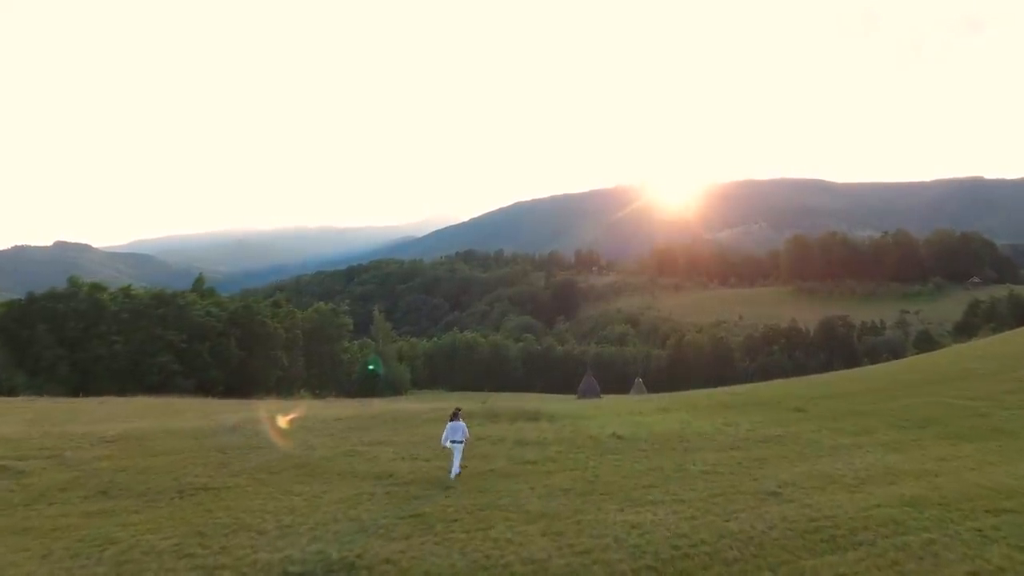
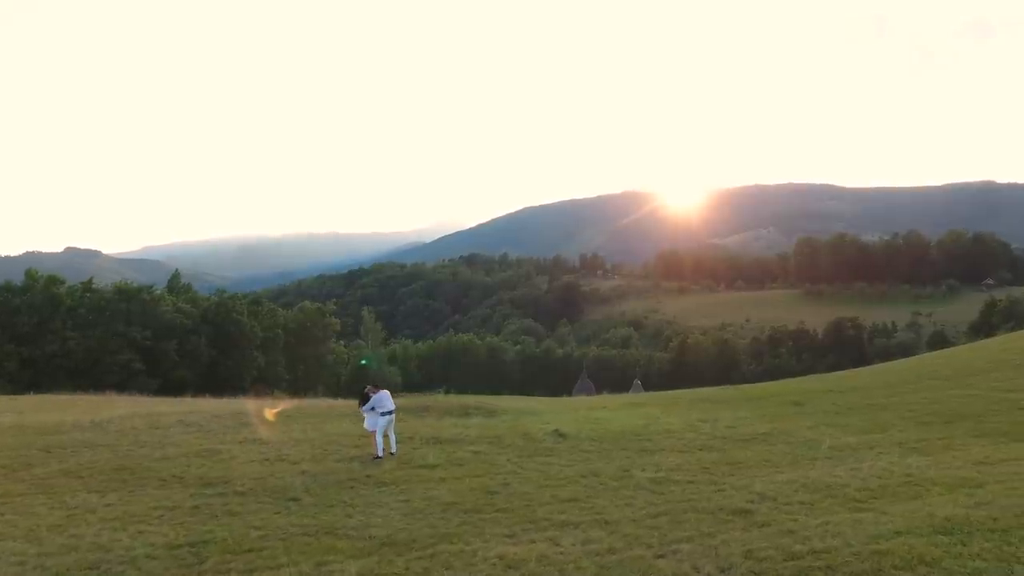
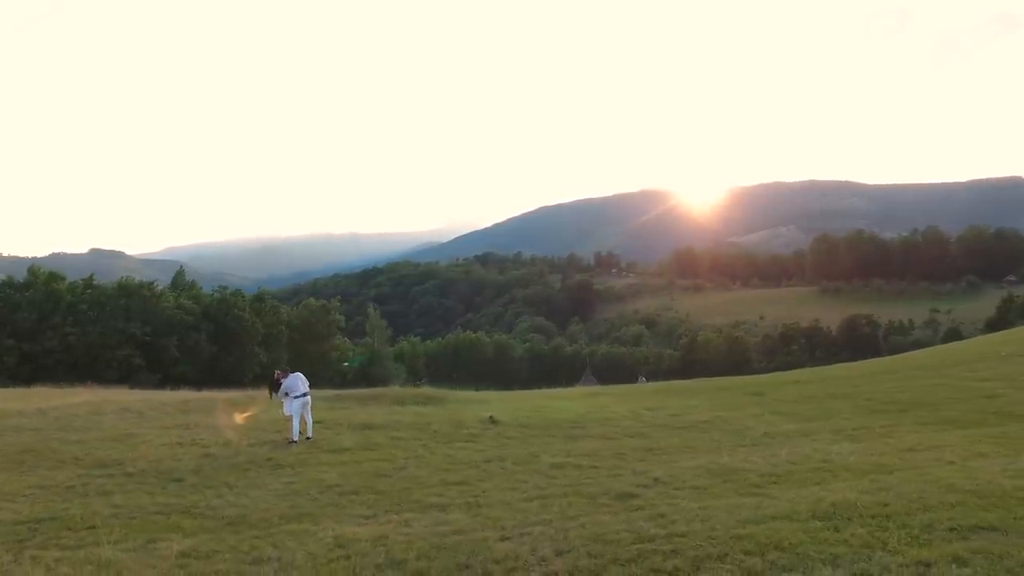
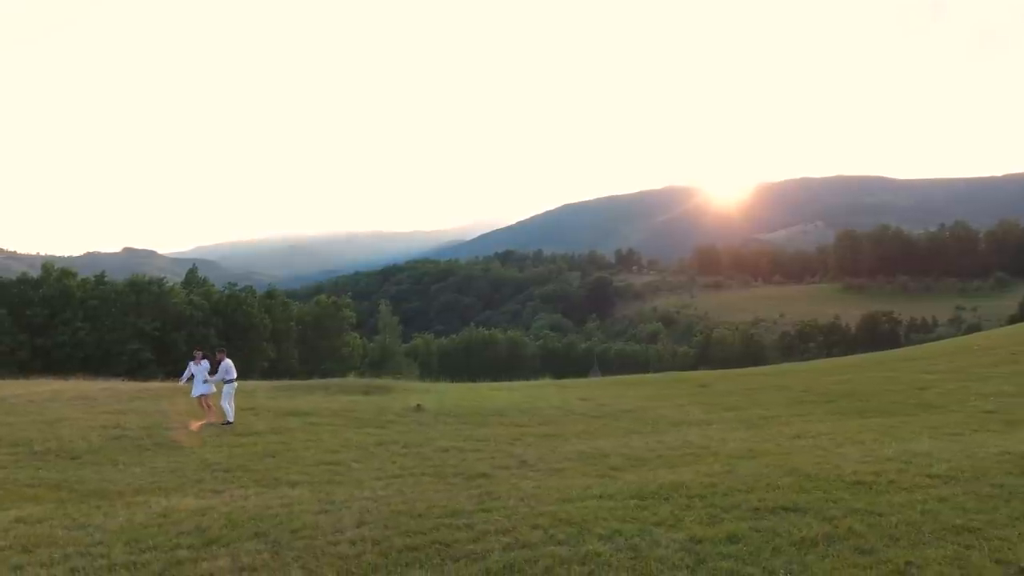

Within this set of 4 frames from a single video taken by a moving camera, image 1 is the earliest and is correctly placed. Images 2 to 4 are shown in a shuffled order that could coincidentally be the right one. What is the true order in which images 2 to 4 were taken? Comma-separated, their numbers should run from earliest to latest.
2, 3, 4
